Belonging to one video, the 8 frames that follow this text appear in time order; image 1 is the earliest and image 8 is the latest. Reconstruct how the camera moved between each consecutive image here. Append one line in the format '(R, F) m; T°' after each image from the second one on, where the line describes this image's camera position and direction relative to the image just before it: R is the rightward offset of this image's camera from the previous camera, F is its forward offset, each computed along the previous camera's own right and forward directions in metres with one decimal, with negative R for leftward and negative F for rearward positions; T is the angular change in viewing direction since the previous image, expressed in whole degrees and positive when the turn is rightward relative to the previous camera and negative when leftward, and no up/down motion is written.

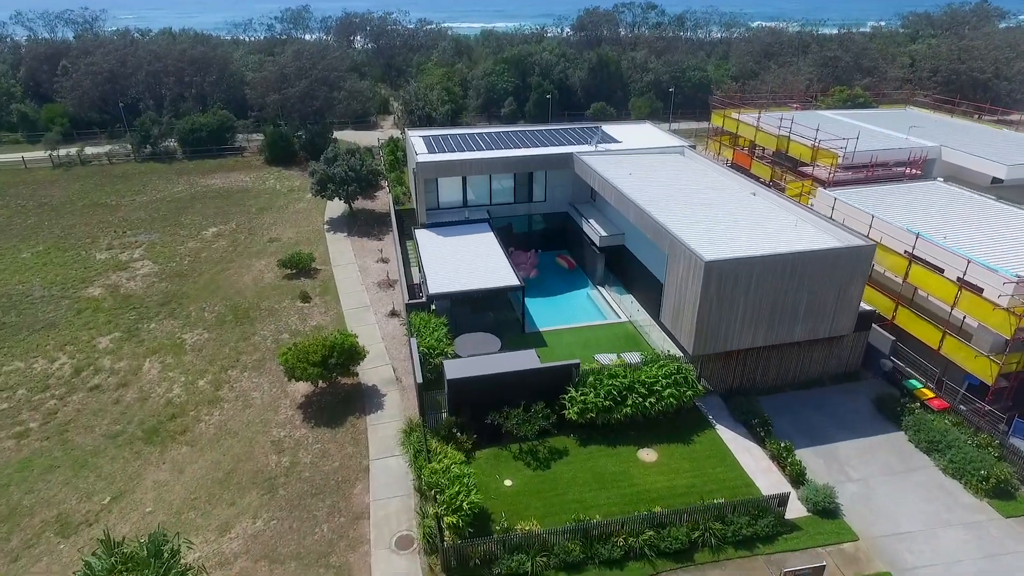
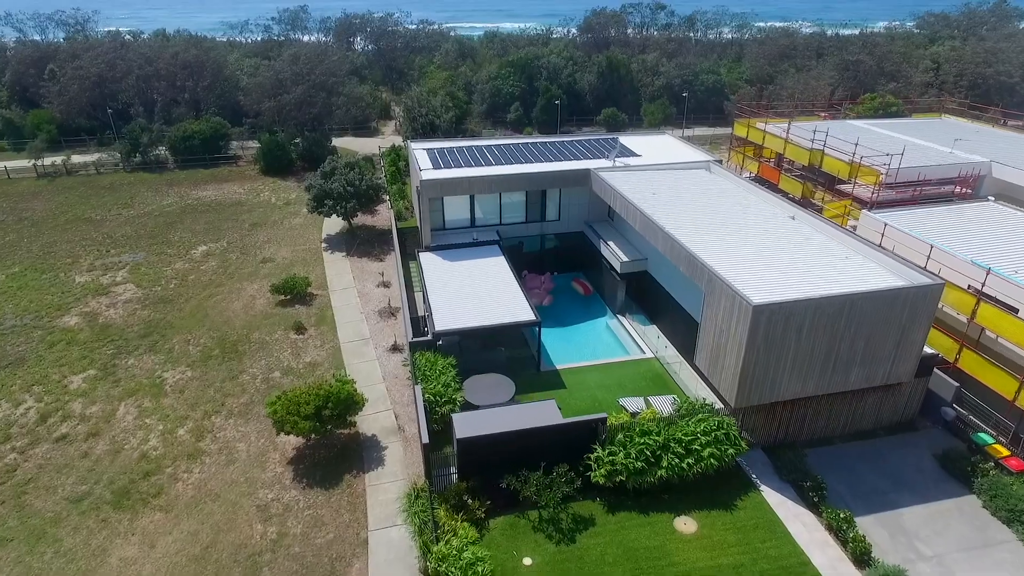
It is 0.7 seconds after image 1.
(-0.5, +2.2) m; 0°
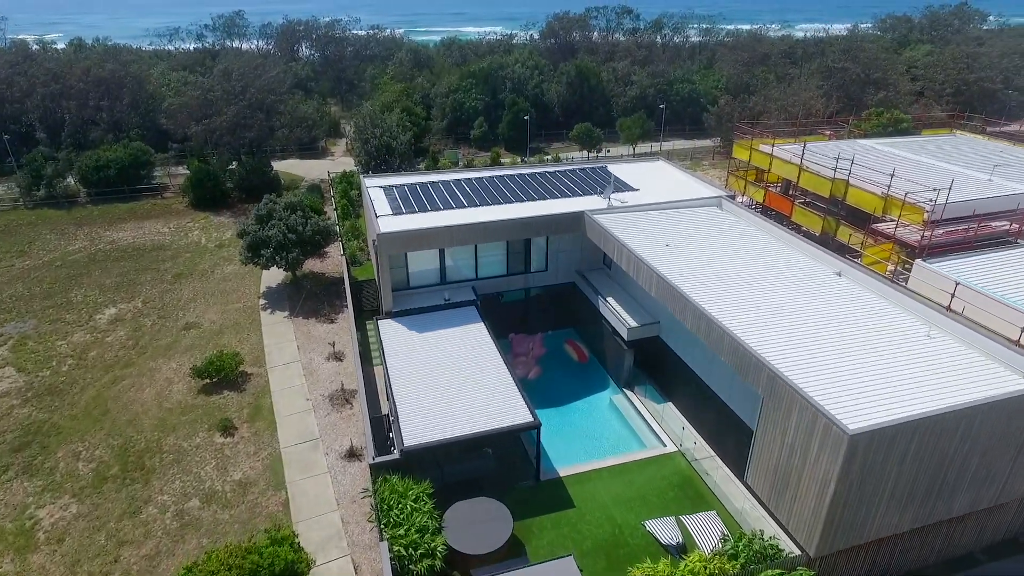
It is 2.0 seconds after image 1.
(-0.7, +4.7) m; +4°
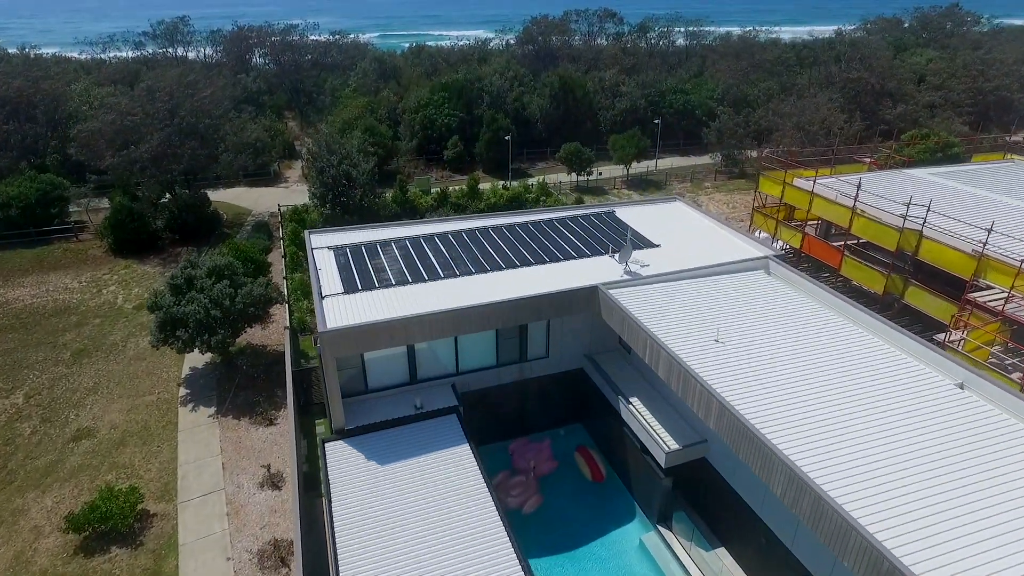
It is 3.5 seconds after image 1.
(-0.4, +5.4) m; +2°
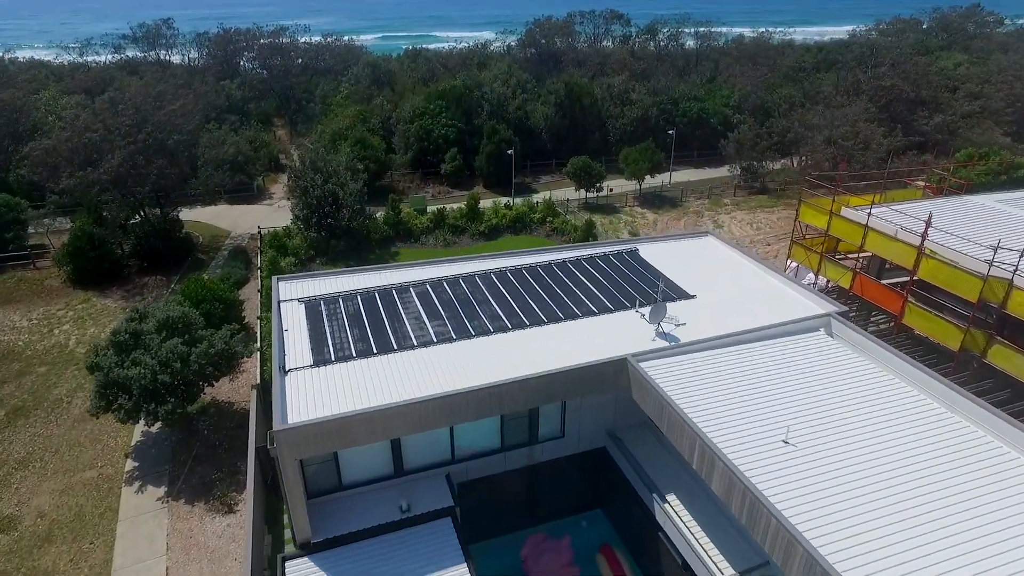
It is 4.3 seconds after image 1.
(-0.2, +3.2) m; 0°
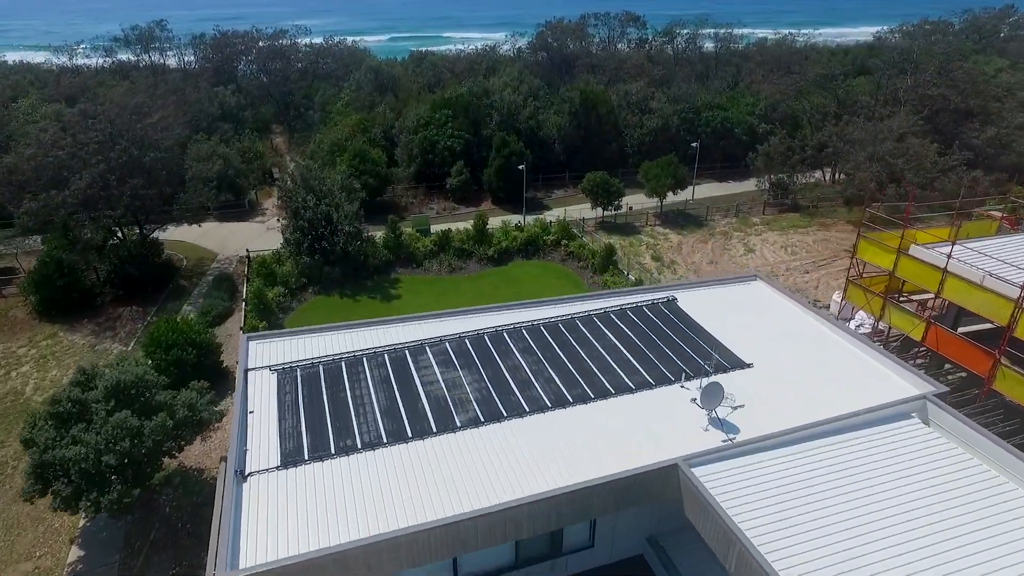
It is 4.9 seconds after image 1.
(-0.2, +2.9) m; -1°
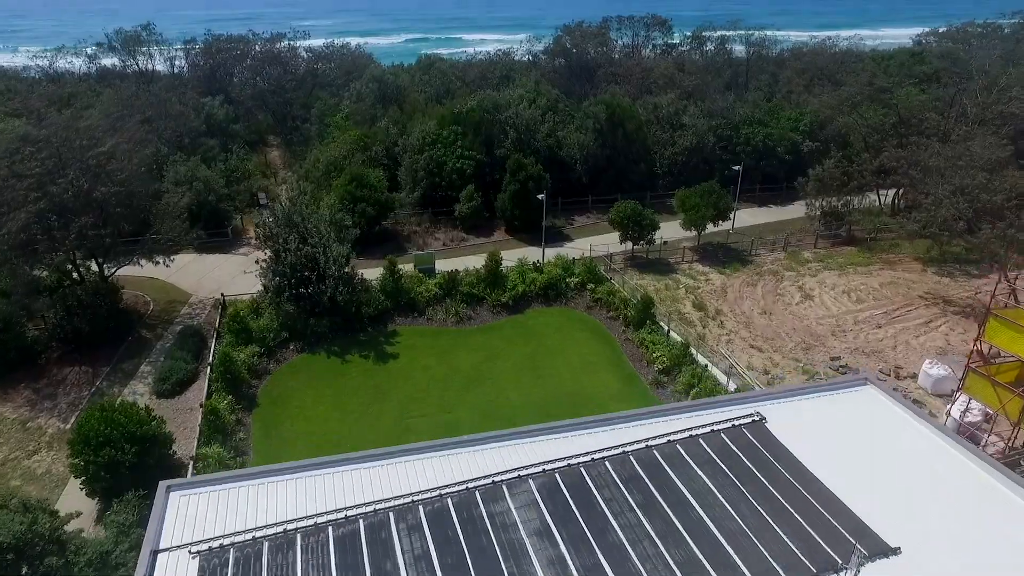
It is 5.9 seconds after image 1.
(-0.4, +4.3) m; -1°
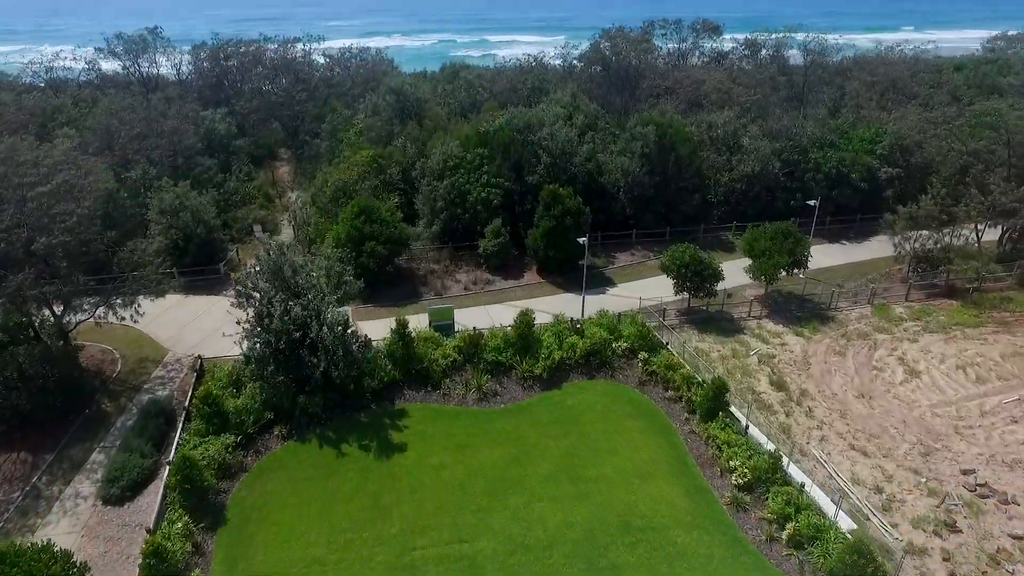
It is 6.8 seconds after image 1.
(-0.5, +4.6) m; -2°
